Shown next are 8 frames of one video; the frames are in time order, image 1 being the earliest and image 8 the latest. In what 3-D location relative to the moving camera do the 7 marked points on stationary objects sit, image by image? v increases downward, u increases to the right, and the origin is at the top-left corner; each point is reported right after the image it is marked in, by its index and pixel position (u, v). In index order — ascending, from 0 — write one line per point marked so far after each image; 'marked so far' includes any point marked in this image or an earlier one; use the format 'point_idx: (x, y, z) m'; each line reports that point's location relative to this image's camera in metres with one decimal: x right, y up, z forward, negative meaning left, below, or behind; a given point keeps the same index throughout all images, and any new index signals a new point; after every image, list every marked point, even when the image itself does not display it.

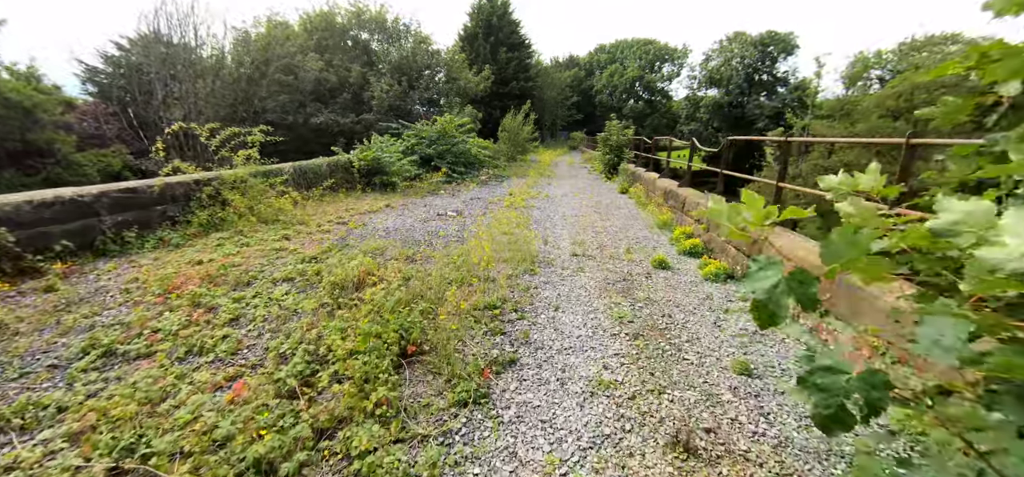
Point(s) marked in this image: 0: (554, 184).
0: (+1.0, +1.4, +10.6) m
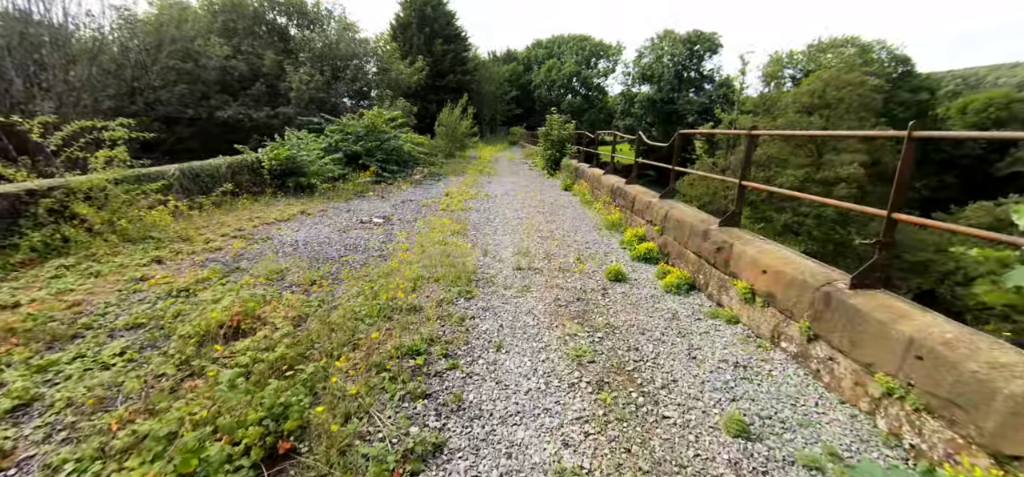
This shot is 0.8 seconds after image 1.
0: (-0.4, +1.3, +10.0) m
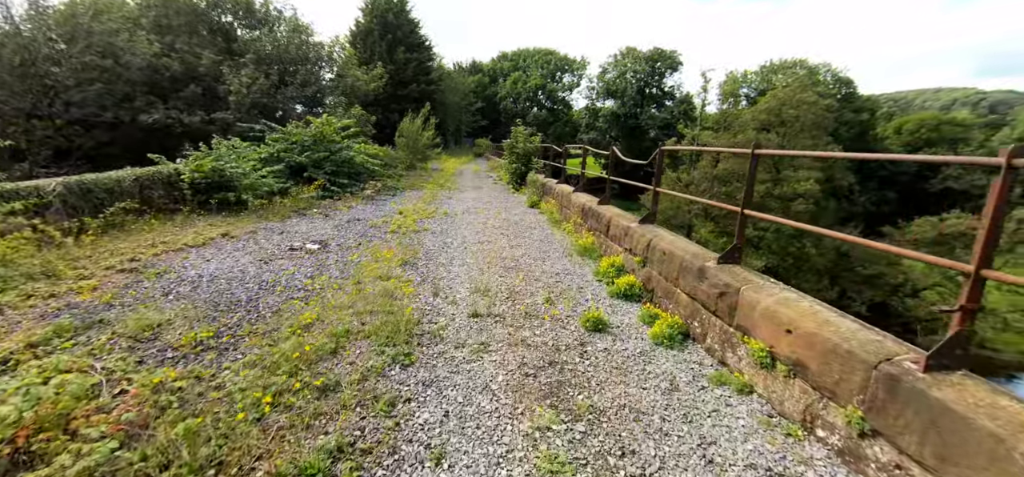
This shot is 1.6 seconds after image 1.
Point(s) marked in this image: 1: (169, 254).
0: (-1.2, +0.9, +9.3) m
1: (-3.6, -0.2, +4.5) m
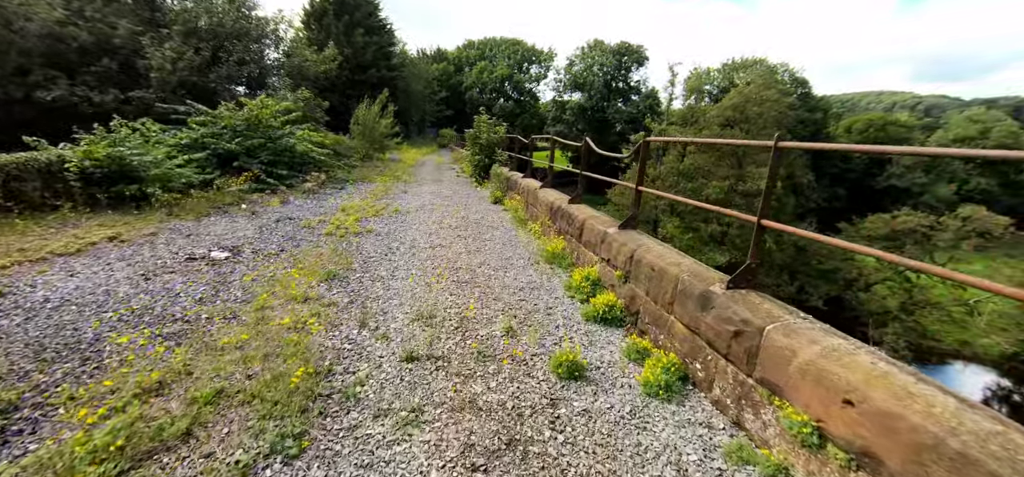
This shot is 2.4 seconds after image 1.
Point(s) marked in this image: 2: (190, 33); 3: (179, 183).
0: (-2.0, +0.9, +8.4) m
1: (-4.0, -0.2, +3.5) m
2: (-8.3, +5.3, +11.0) m
3: (-4.9, +0.8, +6.3) m
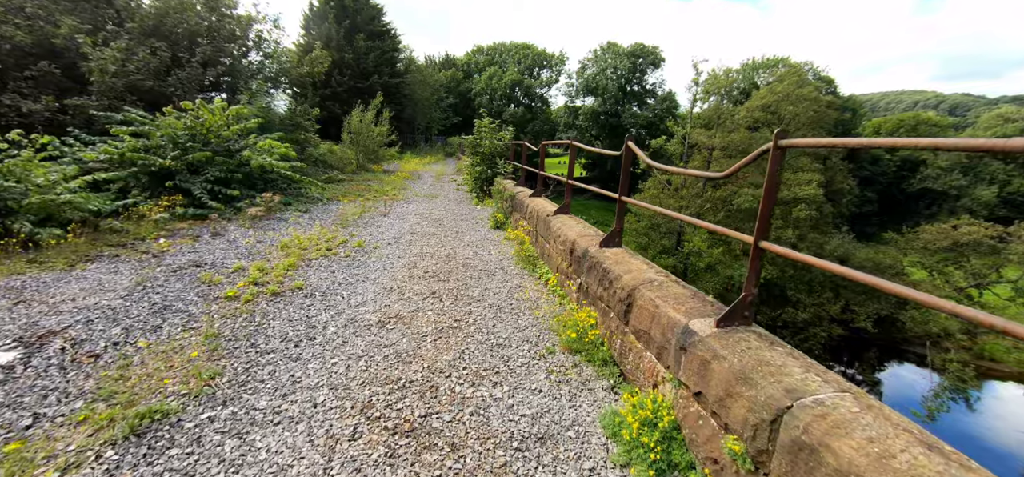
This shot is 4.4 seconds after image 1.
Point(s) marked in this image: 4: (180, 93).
0: (-1.9, +0.4, +6.7) m
1: (-4.0, -0.7, +1.9) m
2: (-8.1, +4.7, +9.6) m
3: (-4.8, +0.3, +4.7) m
4: (-7.3, +3.2, +9.5) m
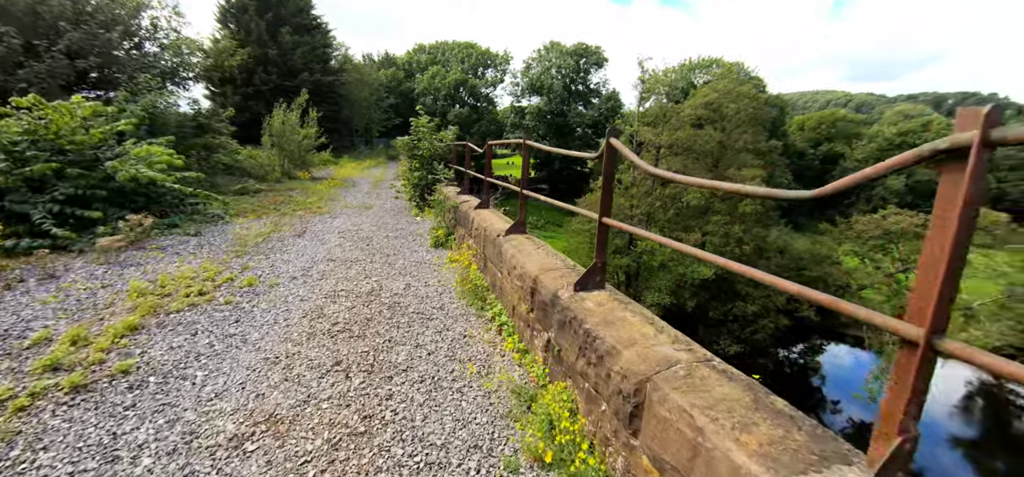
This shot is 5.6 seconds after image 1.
0: (-2.6, +0.1, +5.6) m
1: (-4.2, -1.1, +0.5) m
2: (-9.3, +4.1, +7.7) m
3: (-5.3, -0.1, +3.2) m
4: (-8.5, +2.7, +7.7) m
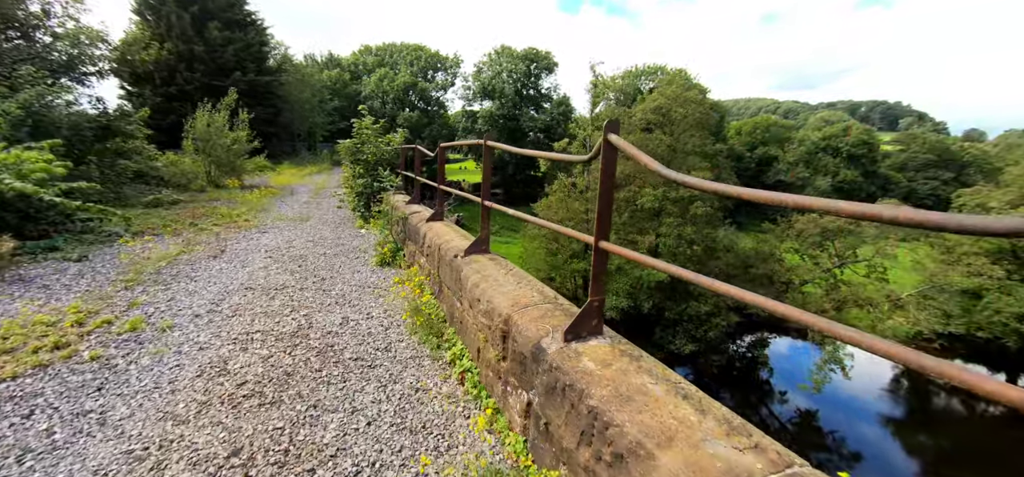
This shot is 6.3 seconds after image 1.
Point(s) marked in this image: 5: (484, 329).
0: (-3.1, -0.1, +4.7) m
1: (-4.1, -1.3, -0.5) m
2: (-10.1, +3.6, +6.2) m
3: (-5.5, -0.4, +2.1) m
4: (-9.2, +2.3, +6.3) m
5: (-0.1, -0.4, +2.1) m
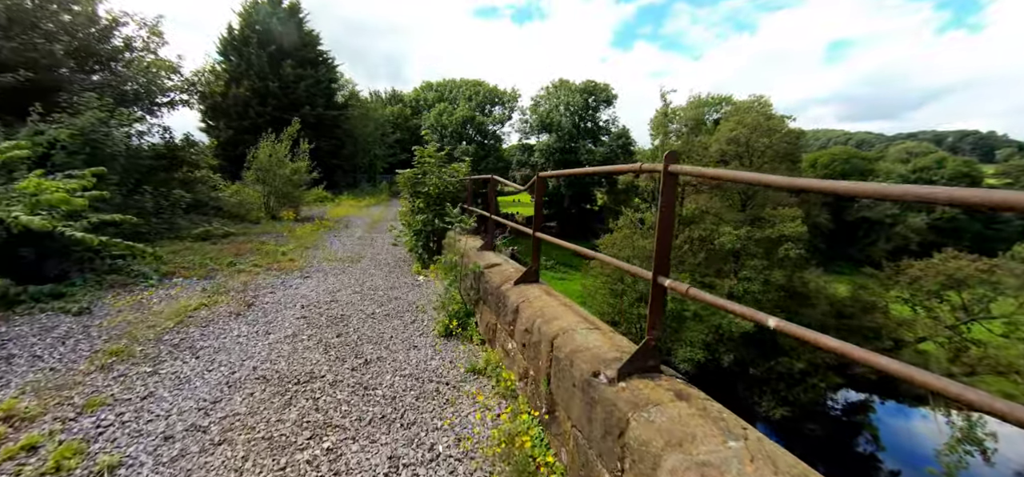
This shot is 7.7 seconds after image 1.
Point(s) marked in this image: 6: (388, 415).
0: (-2.2, -0.6, +3.7) m
1: (-3.8, -1.3, -1.4) m
2: (-8.9, +3.2, +6.3) m
3: (-4.9, -0.6, +1.4) m
4: (-8.0, +1.8, +6.2) m
5: (+0.5, -0.8, +0.8) m
6: (-0.6, -0.9, +2.1) m
